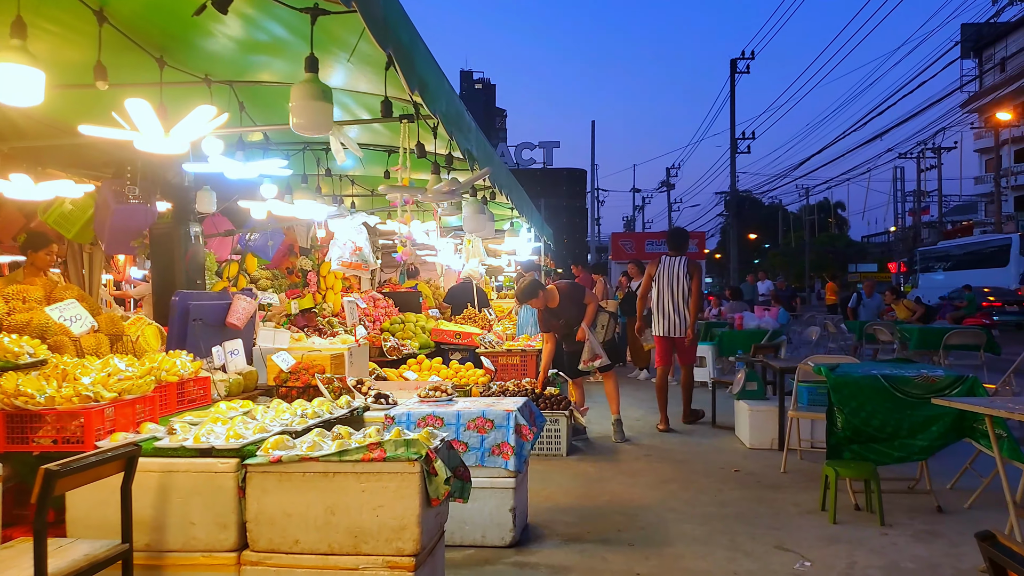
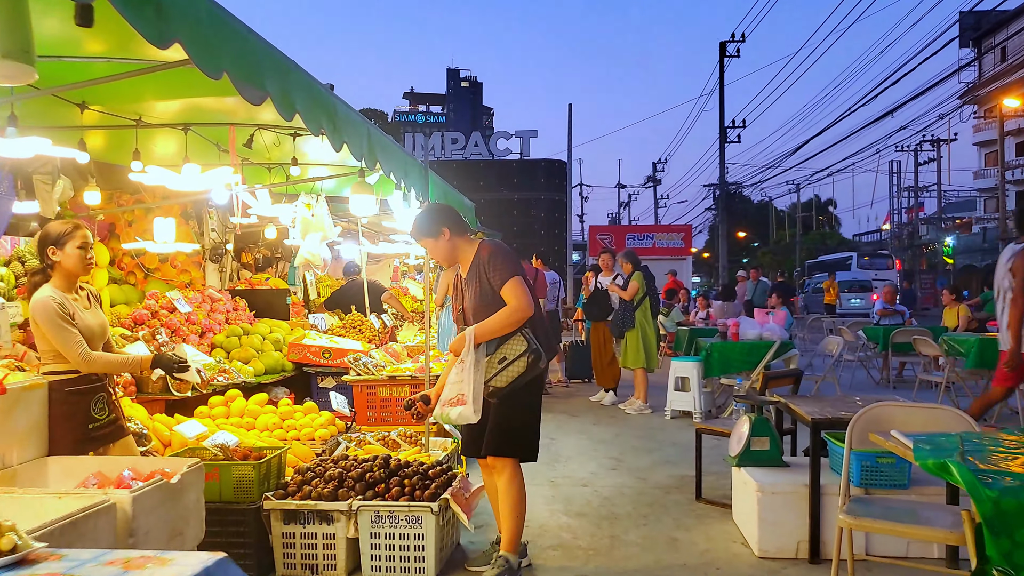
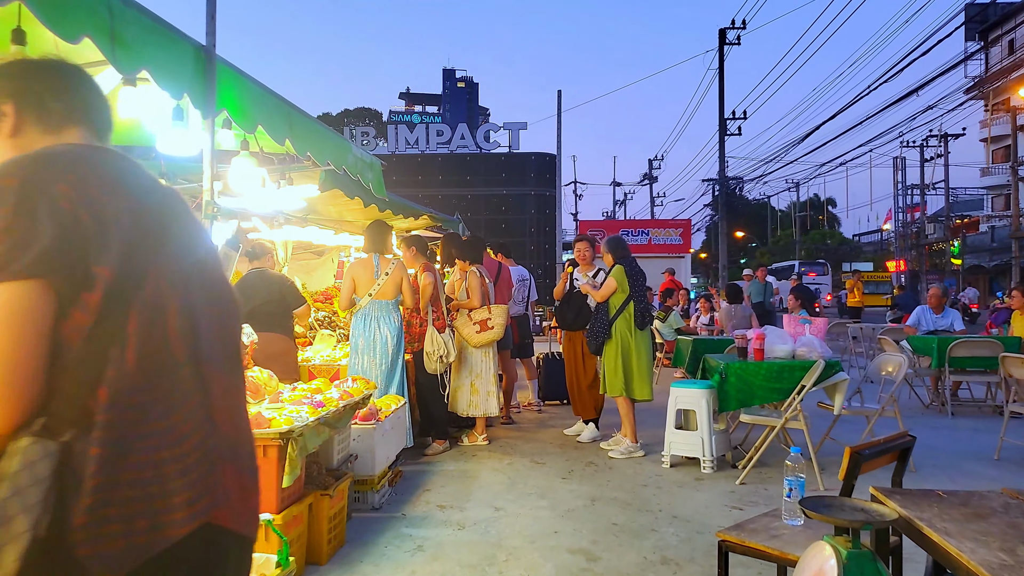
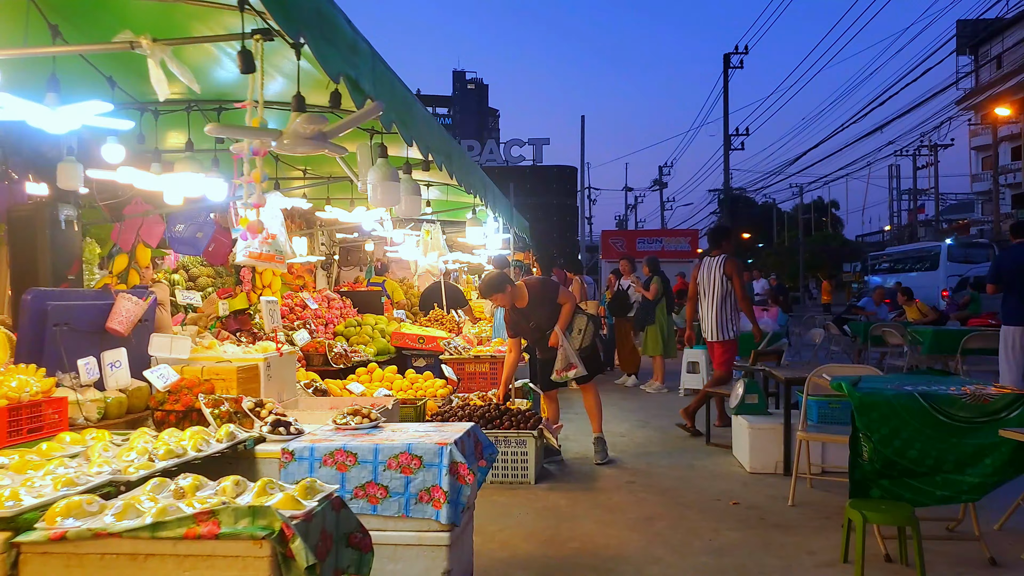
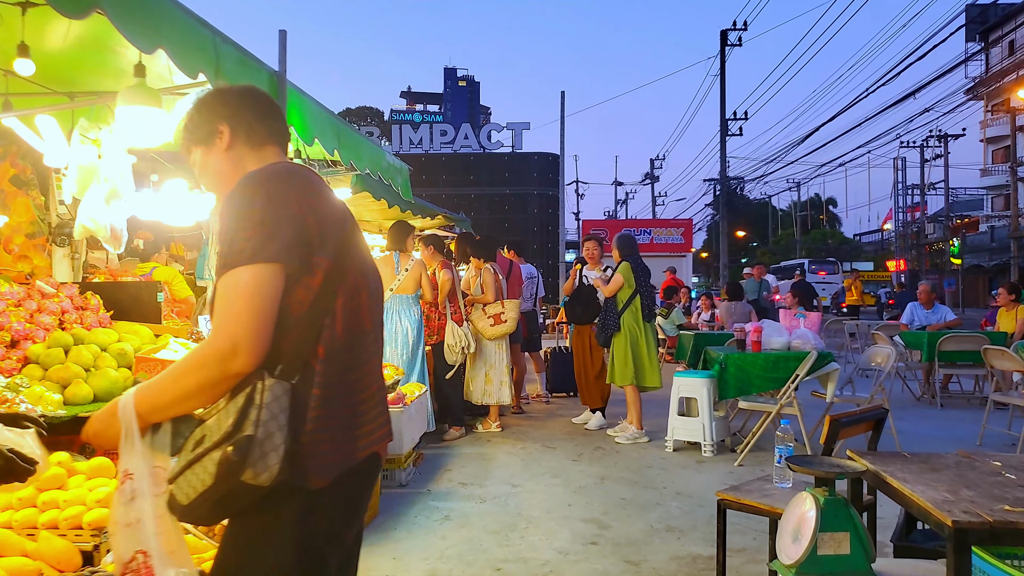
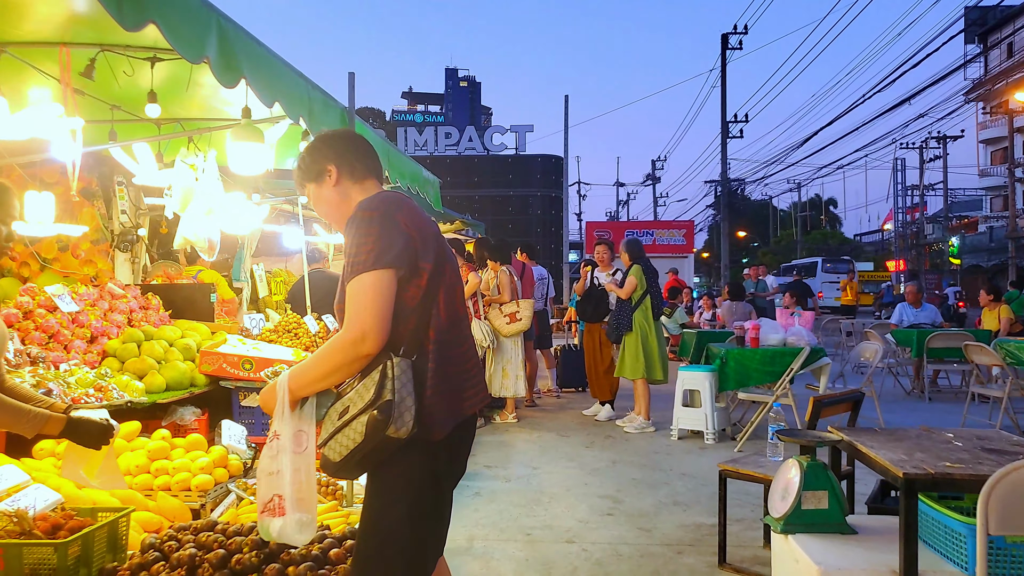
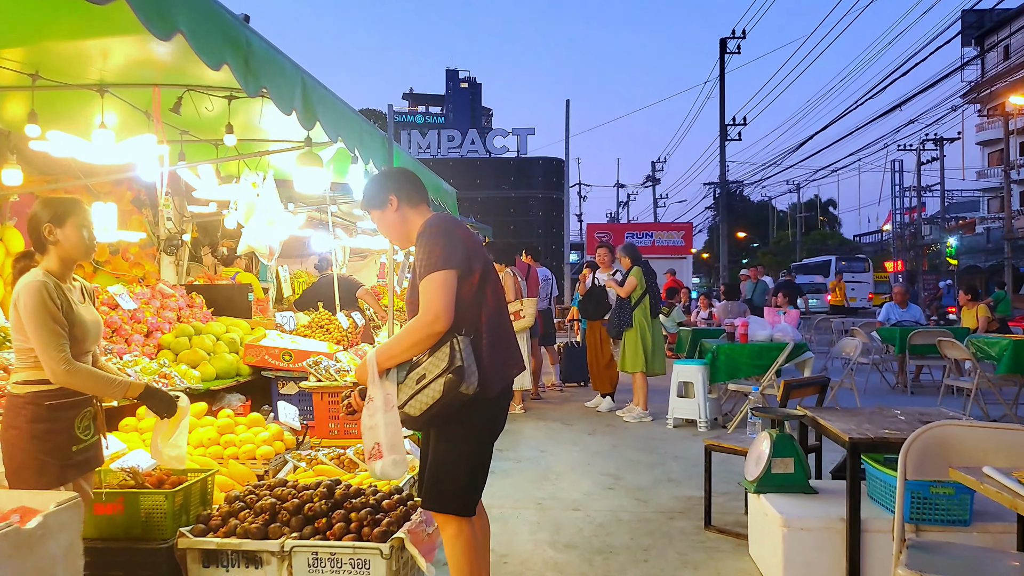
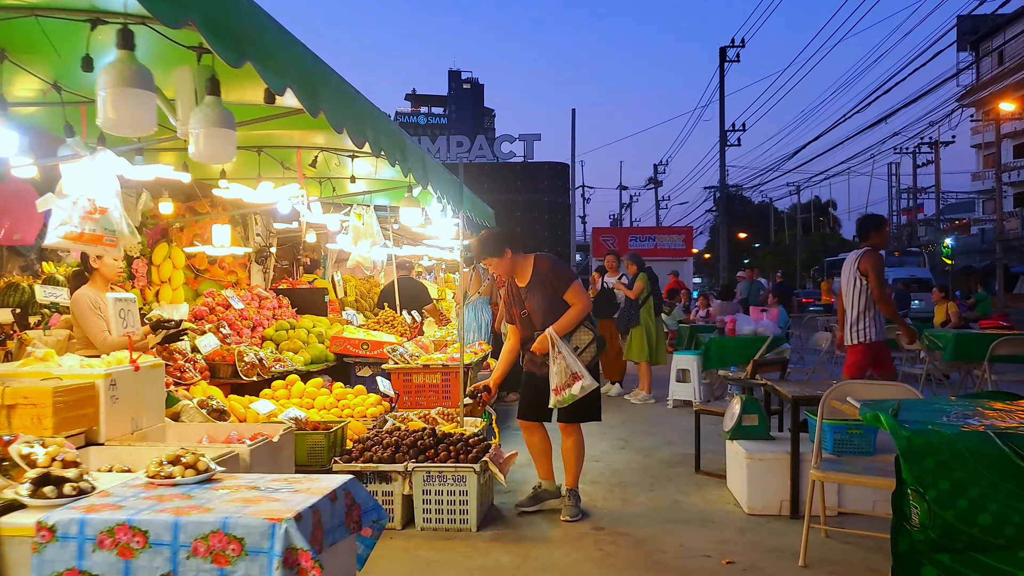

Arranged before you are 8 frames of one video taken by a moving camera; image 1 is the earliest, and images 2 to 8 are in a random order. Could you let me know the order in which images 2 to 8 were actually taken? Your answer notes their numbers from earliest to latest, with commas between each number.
4, 8, 2, 7, 6, 5, 3
